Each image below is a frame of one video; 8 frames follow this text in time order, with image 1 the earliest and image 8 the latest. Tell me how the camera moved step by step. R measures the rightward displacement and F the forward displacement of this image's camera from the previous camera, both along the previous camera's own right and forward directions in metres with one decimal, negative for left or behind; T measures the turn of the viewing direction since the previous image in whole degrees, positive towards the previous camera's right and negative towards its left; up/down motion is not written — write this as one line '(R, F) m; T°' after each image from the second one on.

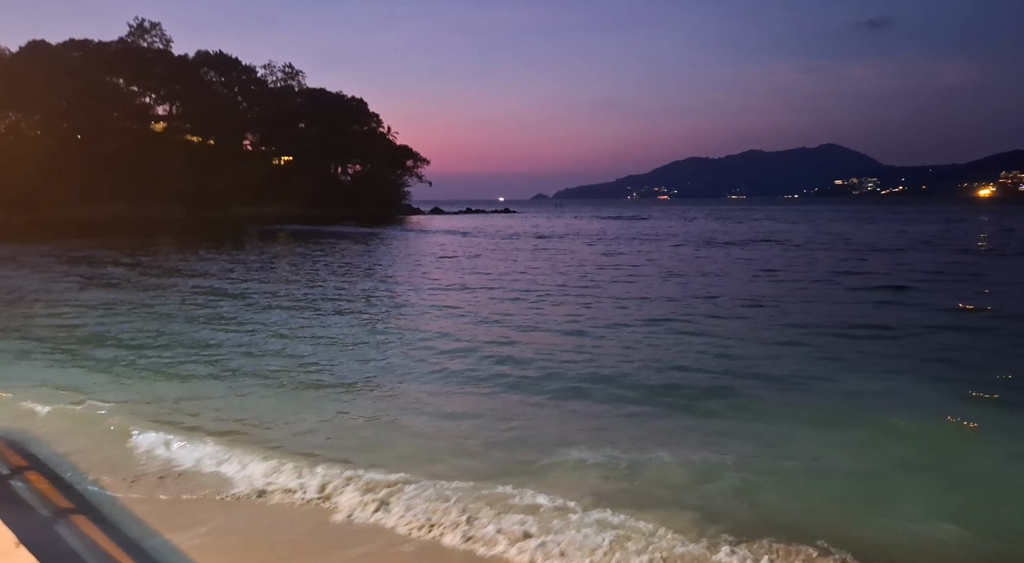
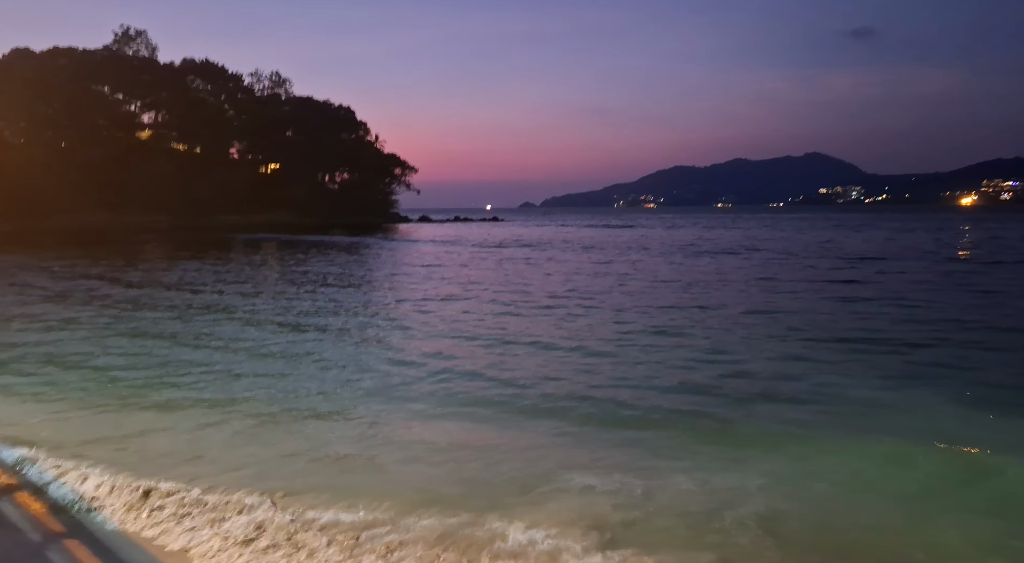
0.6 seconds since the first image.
(-0.1, +0.2) m; +1°
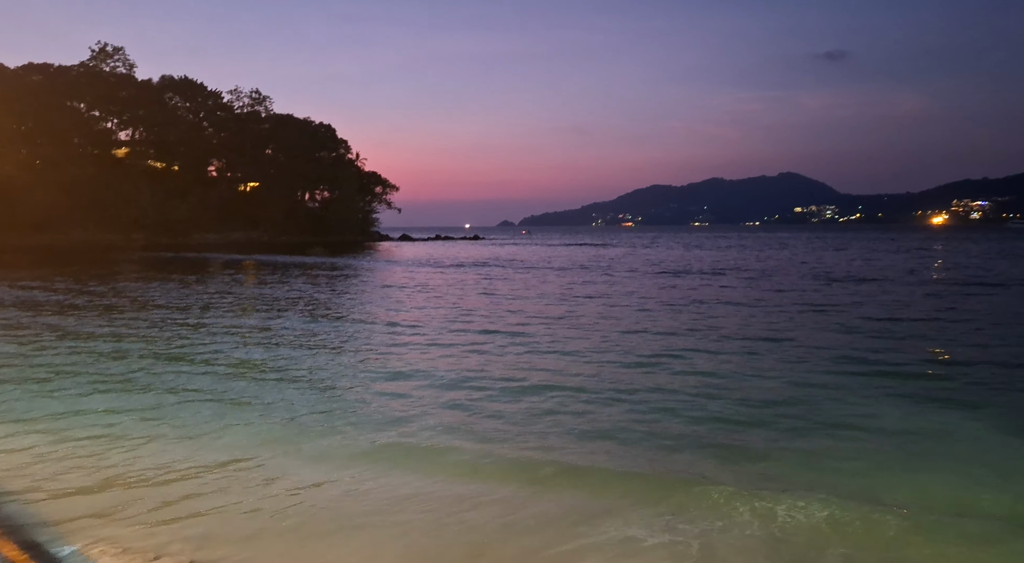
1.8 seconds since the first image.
(-0.3, +0.4) m; +1°
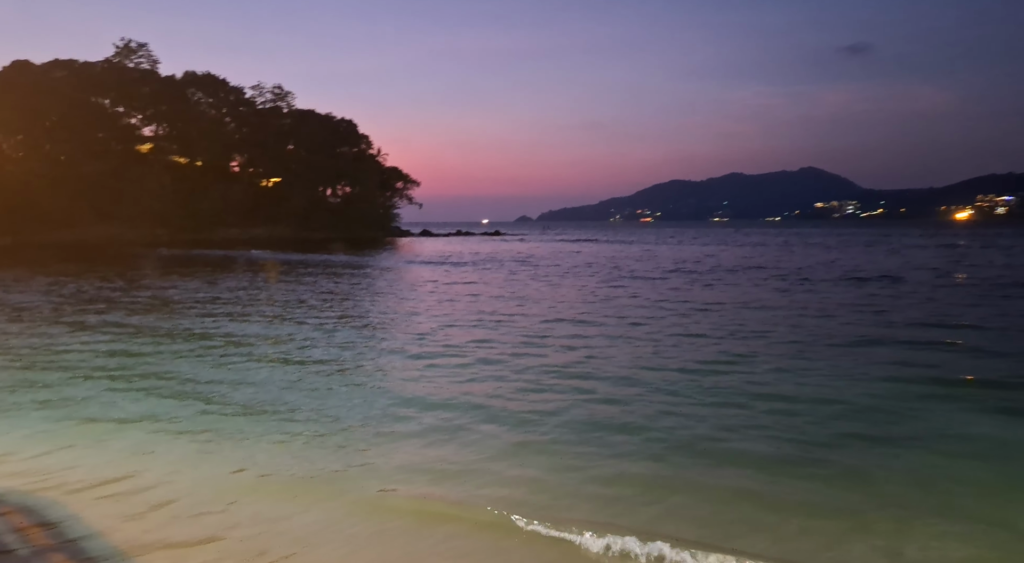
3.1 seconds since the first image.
(-0.3, +0.5) m; -1°
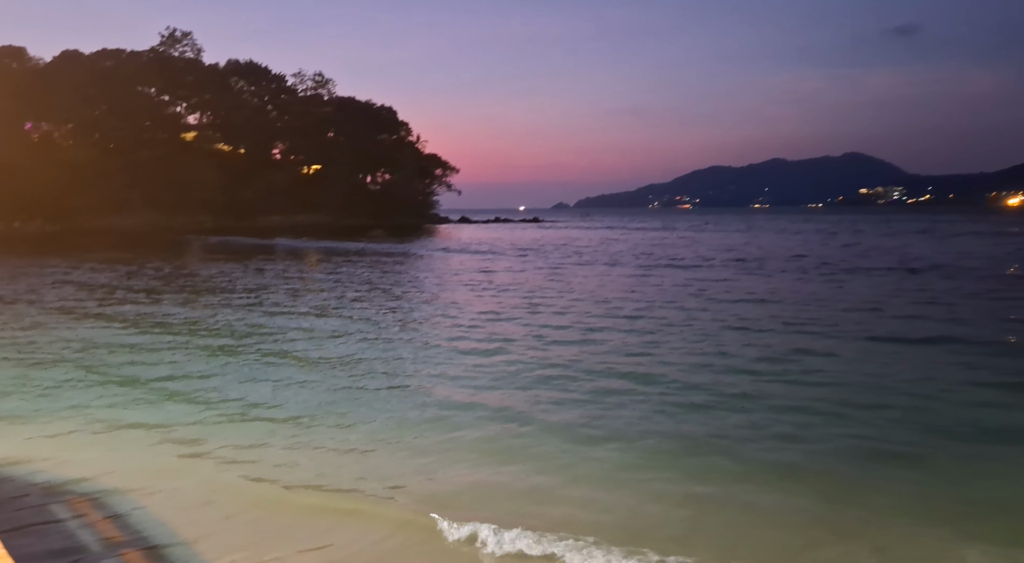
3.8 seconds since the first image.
(-0.2, +0.2) m; -3°
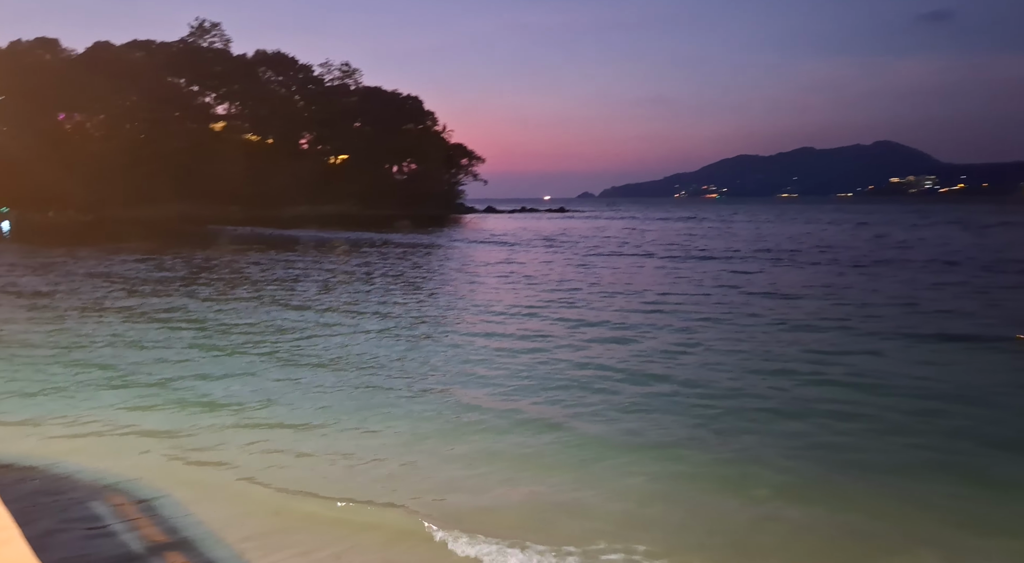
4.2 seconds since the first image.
(-0.1, +0.1) m; -2°
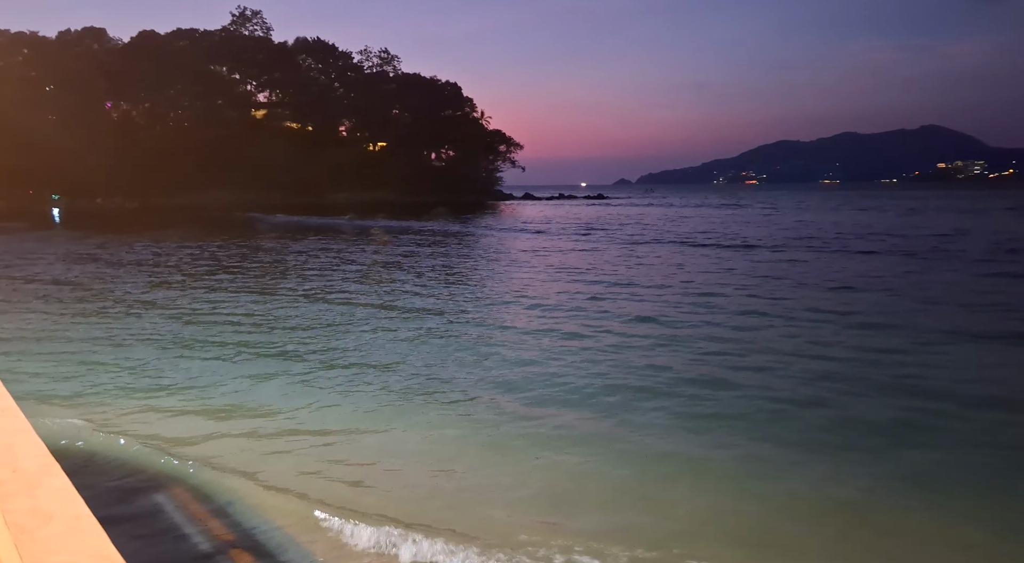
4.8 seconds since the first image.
(-0.2, +0.2) m; -3°
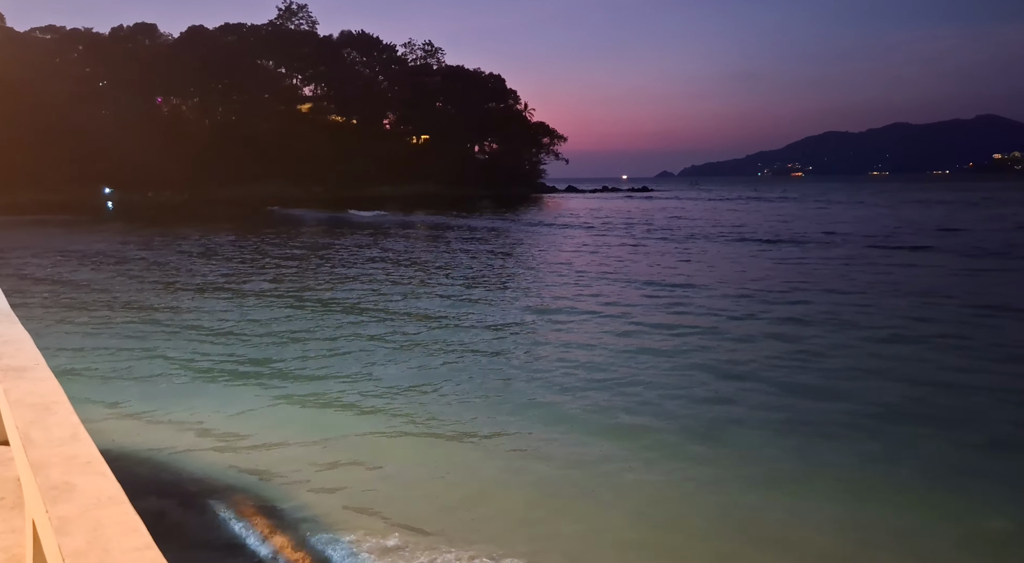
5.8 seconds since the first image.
(-0.2, +0.3) m; -3°
